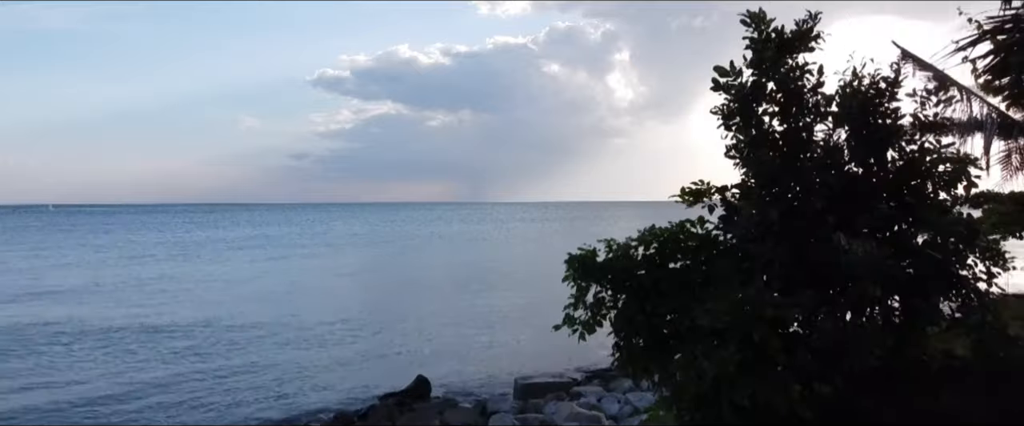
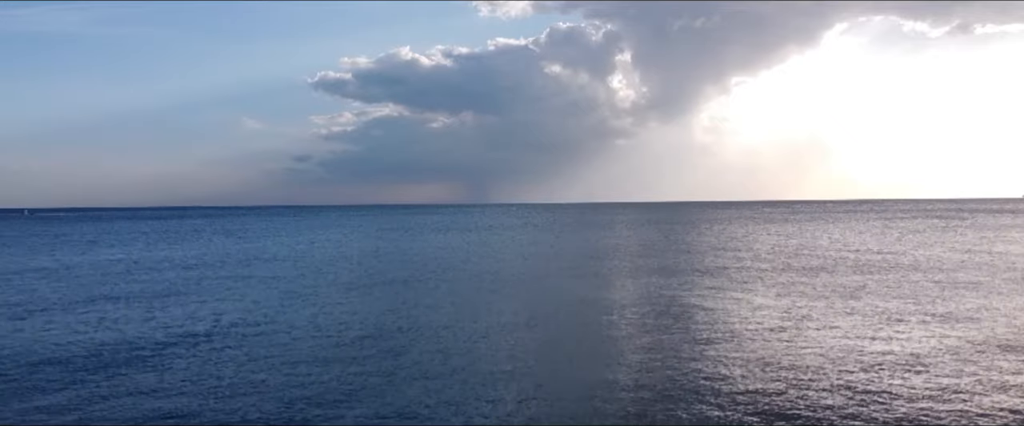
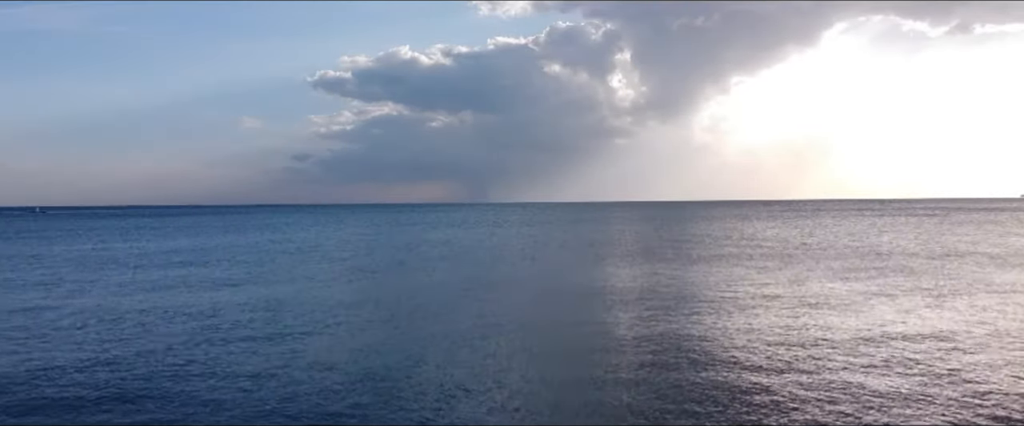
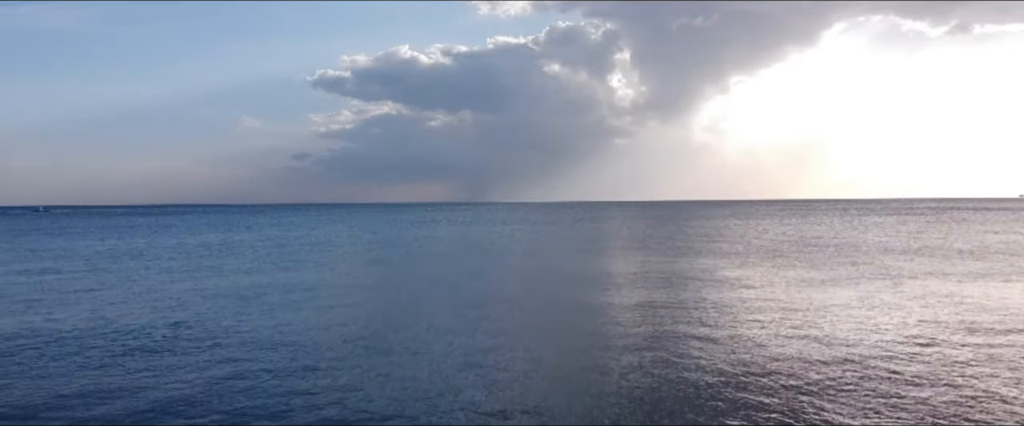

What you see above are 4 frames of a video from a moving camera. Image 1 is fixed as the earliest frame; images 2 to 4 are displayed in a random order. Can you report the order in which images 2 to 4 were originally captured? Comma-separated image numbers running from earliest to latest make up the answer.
4, 3, 2
